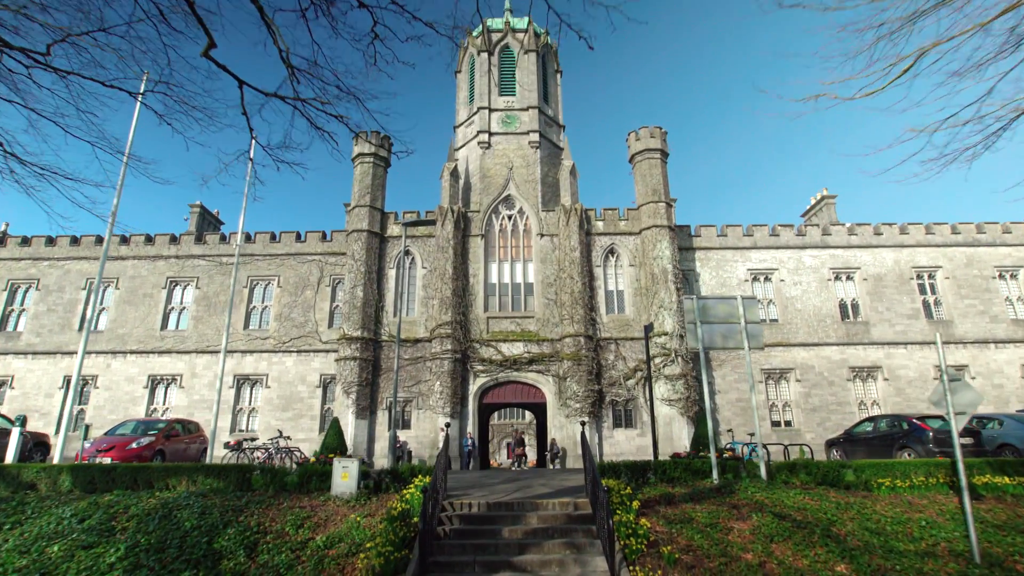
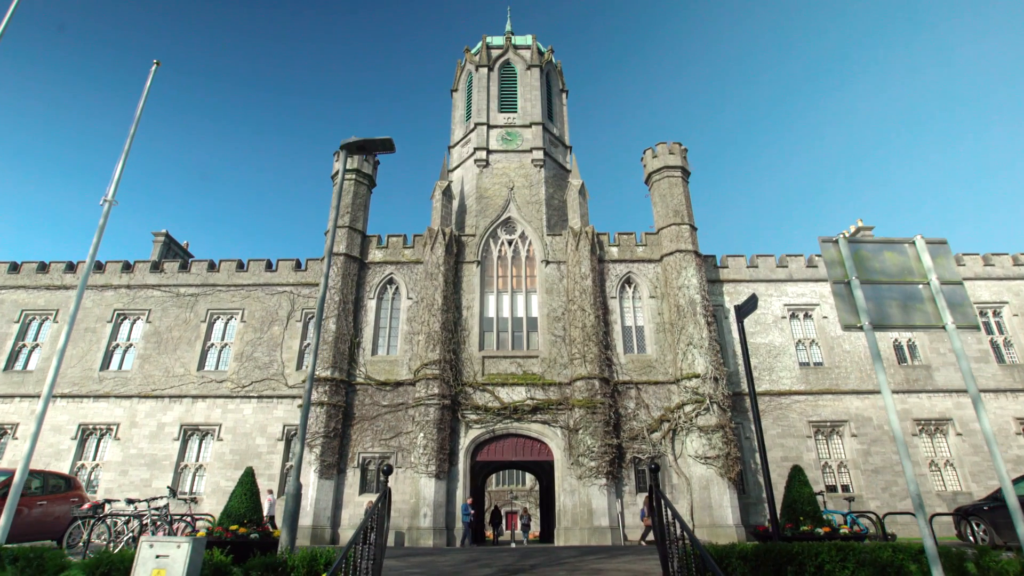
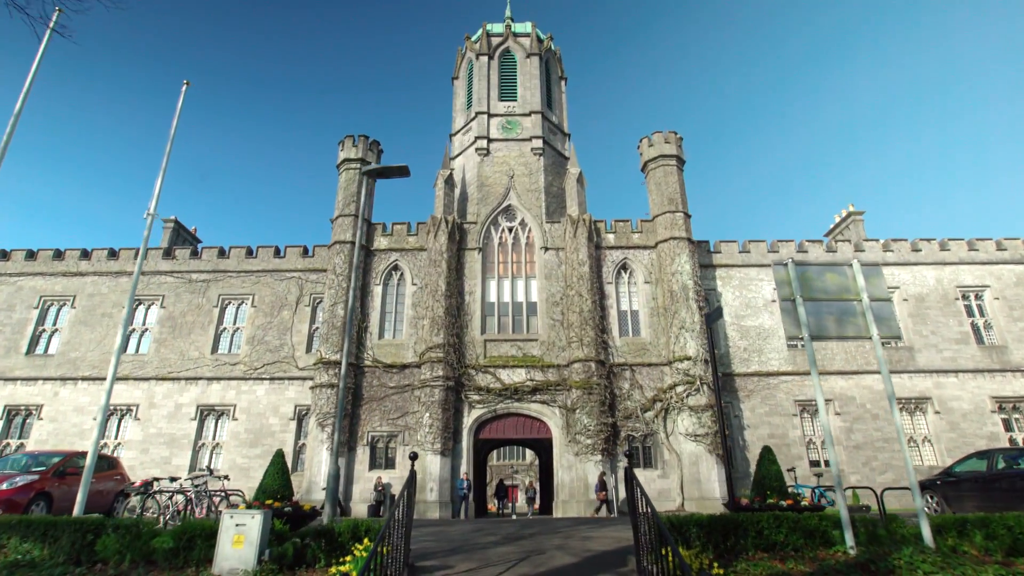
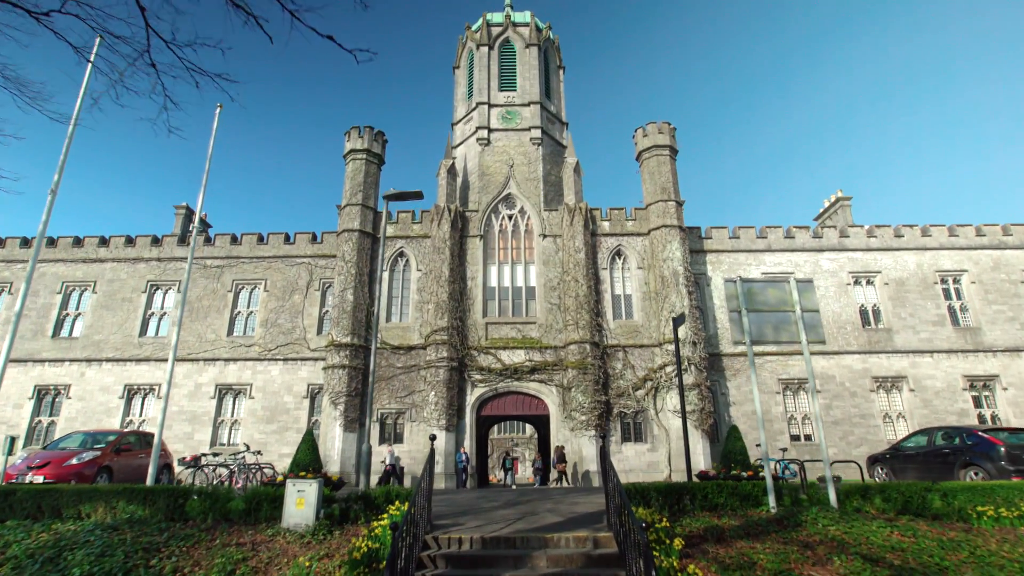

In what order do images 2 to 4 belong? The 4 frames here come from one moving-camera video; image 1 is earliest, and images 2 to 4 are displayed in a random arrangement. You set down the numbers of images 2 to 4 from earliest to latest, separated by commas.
4, 3, 2
